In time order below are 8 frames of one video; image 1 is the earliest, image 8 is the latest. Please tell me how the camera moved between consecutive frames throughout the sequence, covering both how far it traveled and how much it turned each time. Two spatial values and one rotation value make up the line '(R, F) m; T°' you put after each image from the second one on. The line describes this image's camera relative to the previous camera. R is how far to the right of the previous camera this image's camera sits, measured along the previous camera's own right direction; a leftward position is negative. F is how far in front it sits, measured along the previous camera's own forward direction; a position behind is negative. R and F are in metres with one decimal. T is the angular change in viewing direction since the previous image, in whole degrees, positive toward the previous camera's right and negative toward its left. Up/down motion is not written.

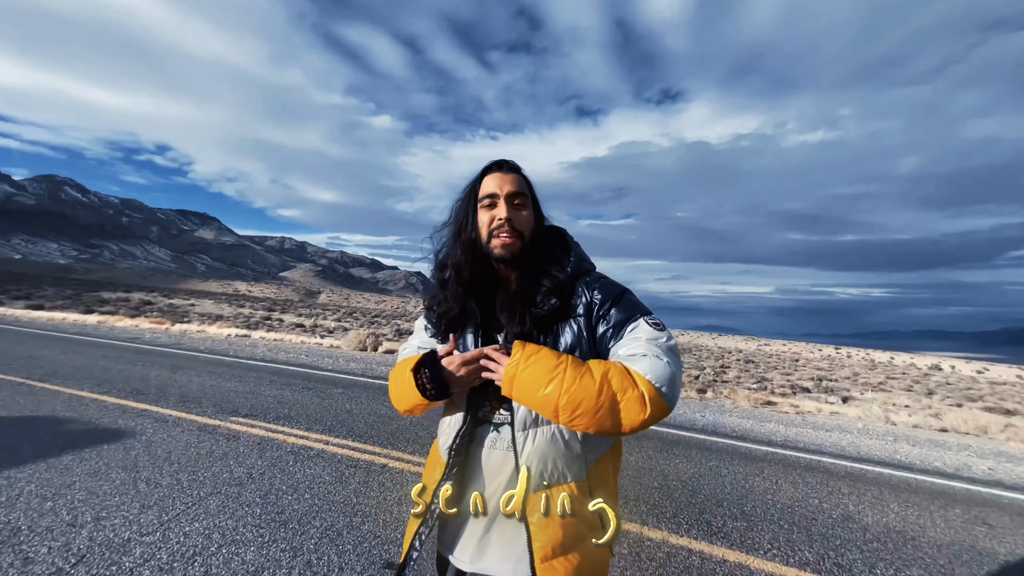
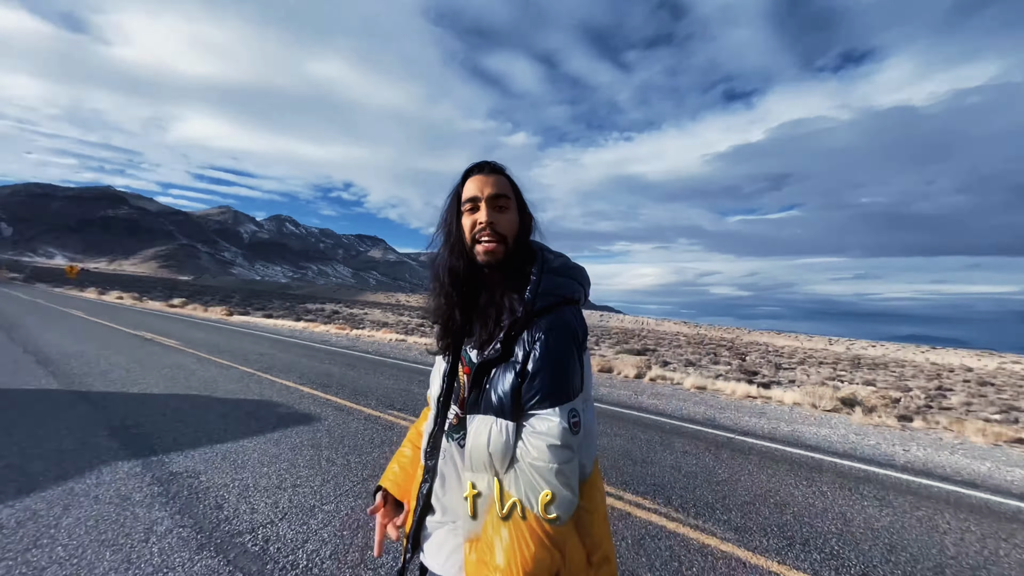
(0.0, +0.1) m; -18°
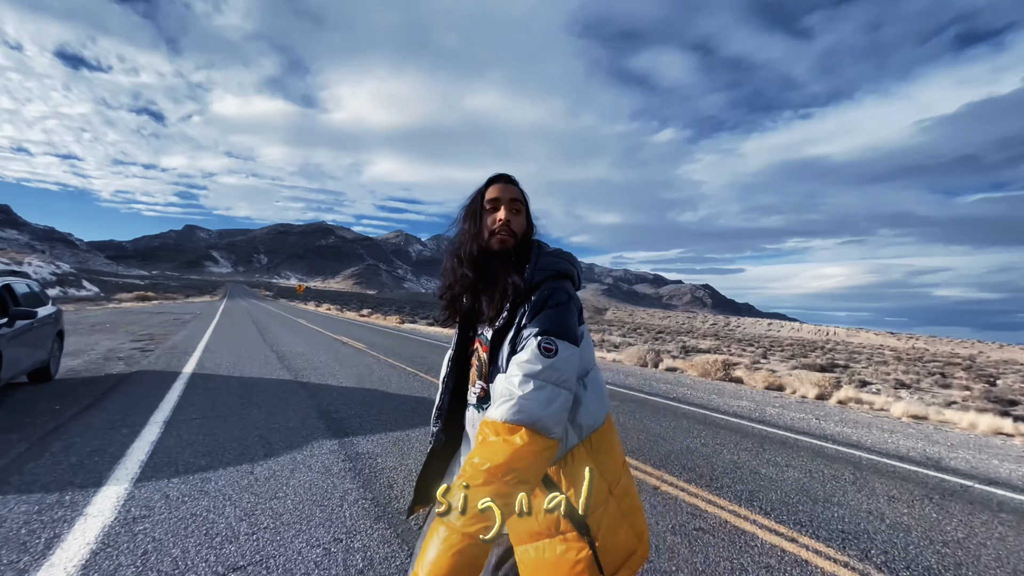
(+0.1, 0.0) m; -20°
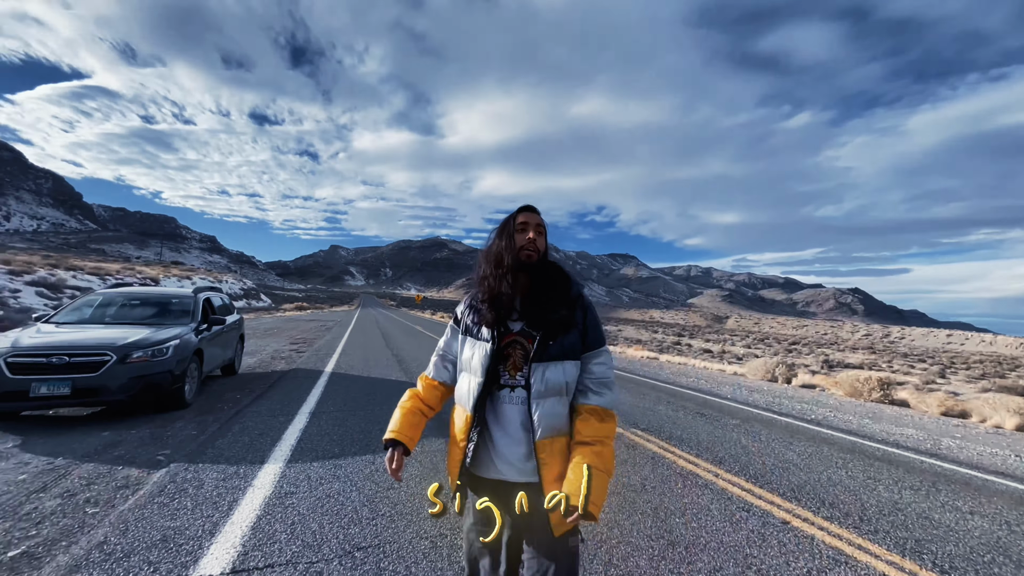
(+0.1, 0.0) m; -15°
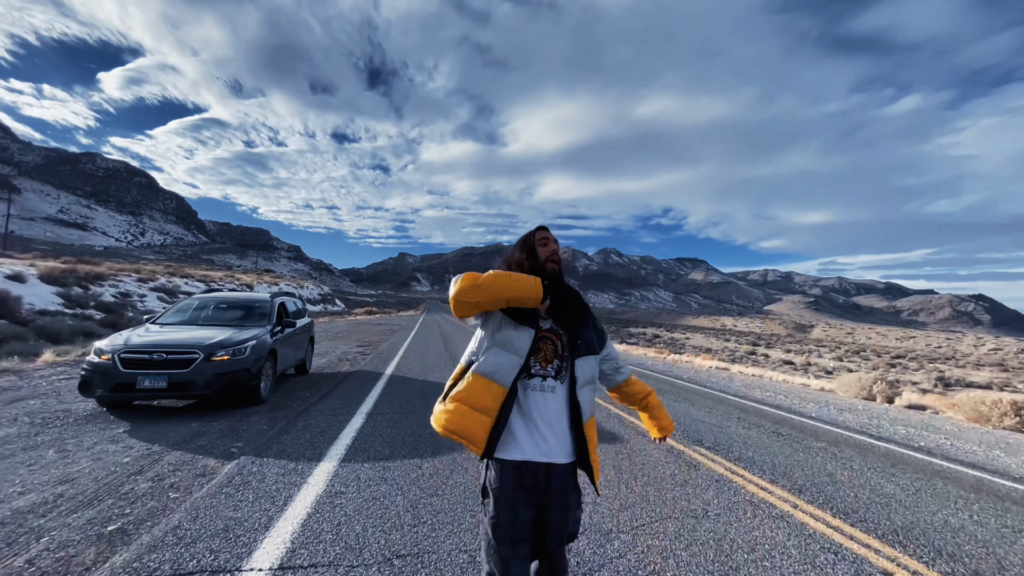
(+0.1, +0.1) m; -9°
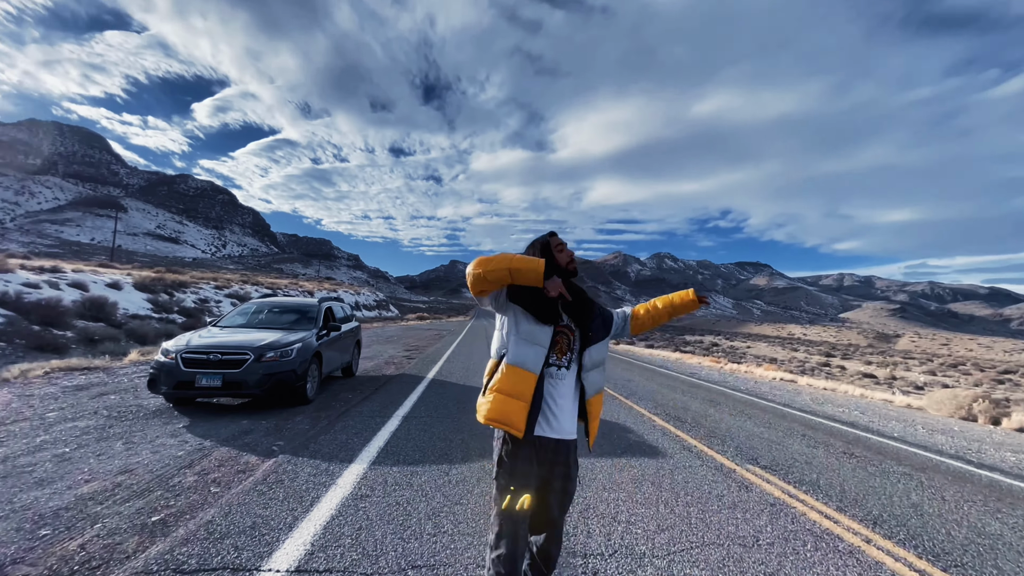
(+0.2, +0.1) m; -7°
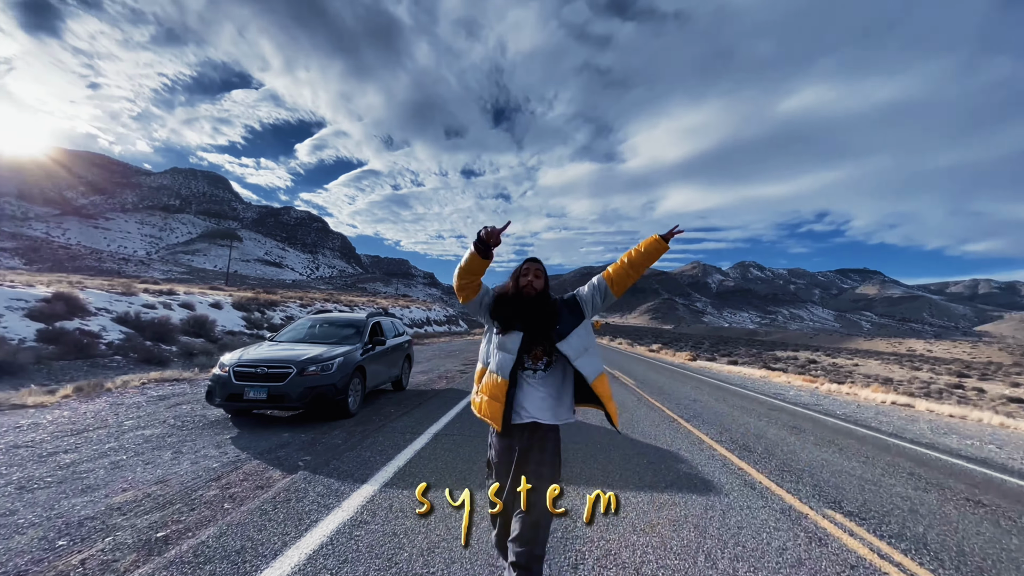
(+0.5, +0.3) m; -10°
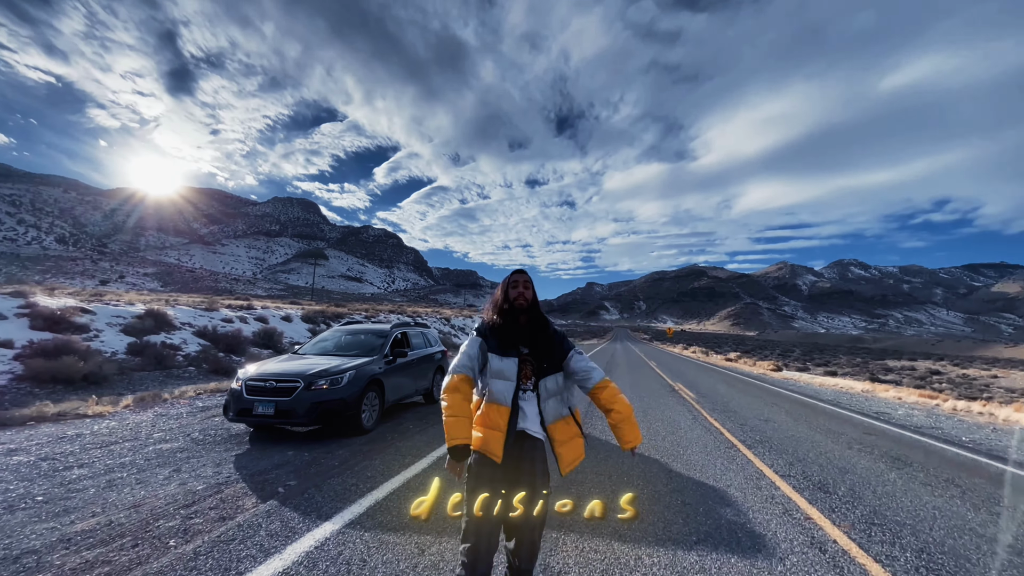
(+0.7, +0.7) m; -9°
